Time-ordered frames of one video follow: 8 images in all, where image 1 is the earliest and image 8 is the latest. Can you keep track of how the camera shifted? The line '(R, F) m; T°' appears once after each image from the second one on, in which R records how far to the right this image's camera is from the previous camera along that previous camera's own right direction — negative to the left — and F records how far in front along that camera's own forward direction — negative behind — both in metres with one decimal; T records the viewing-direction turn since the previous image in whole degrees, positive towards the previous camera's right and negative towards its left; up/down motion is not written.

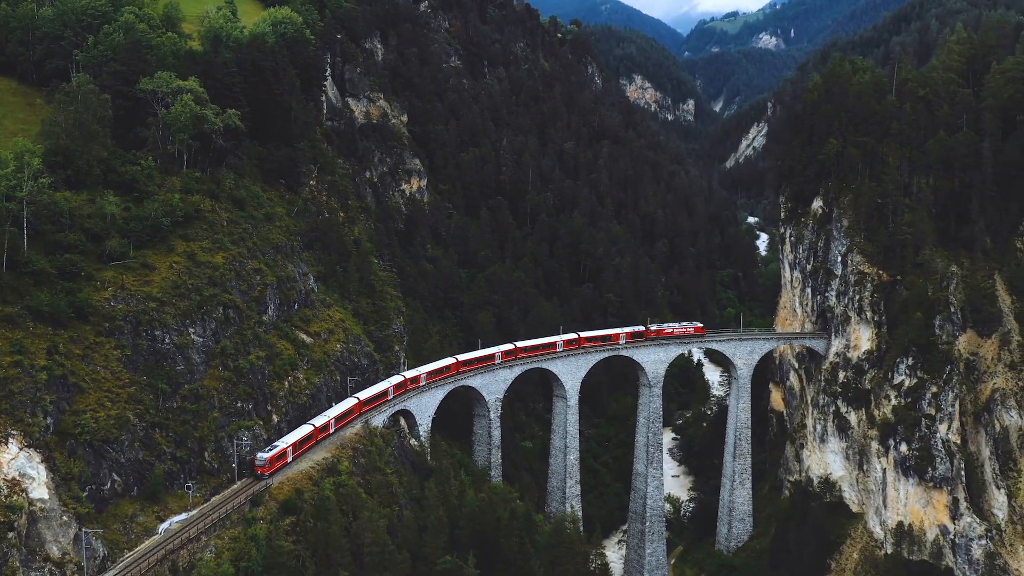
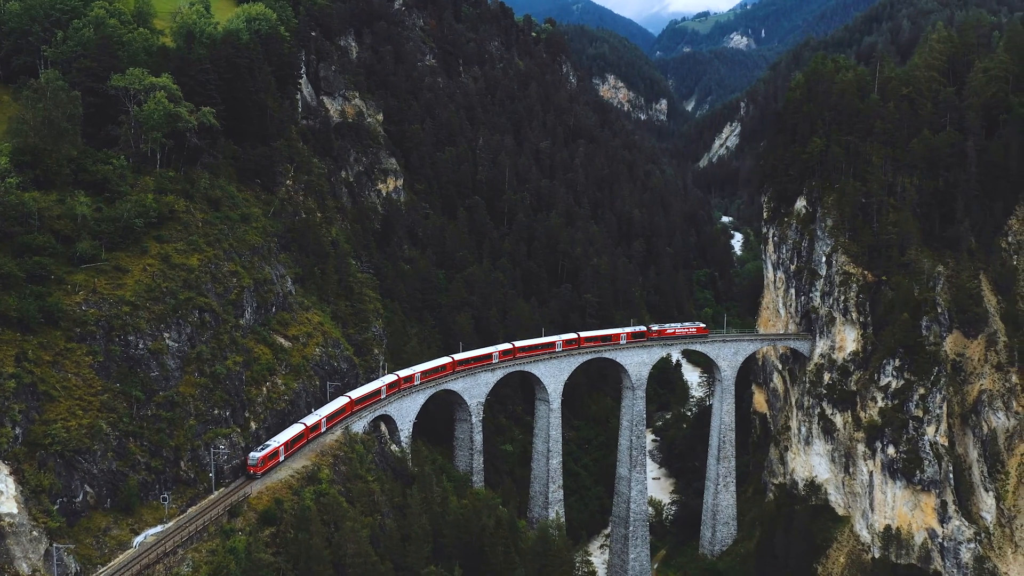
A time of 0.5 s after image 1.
(-0.6, +0.9) m; +2°
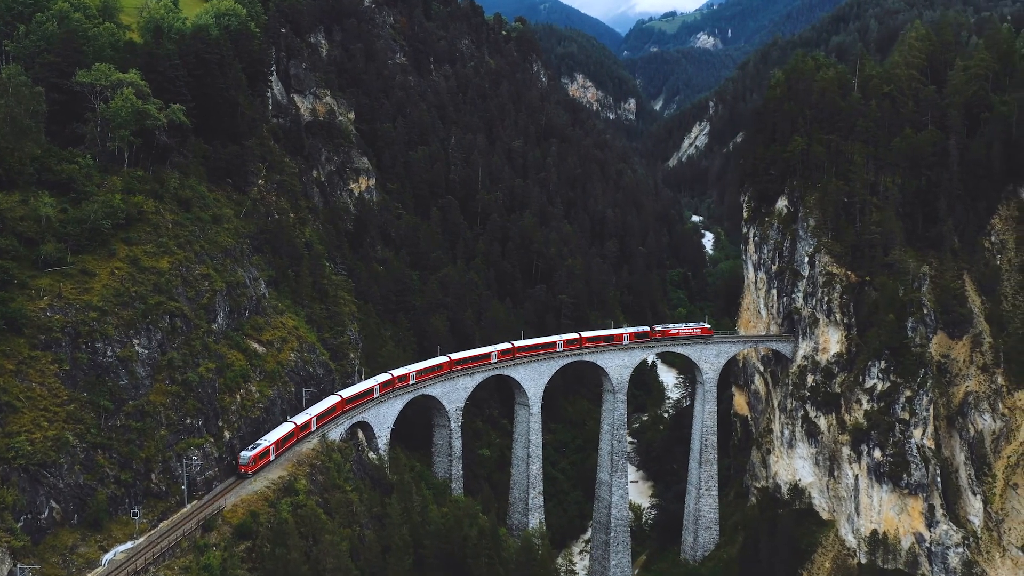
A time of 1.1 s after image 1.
(-0.7, +1.1) m; +2°
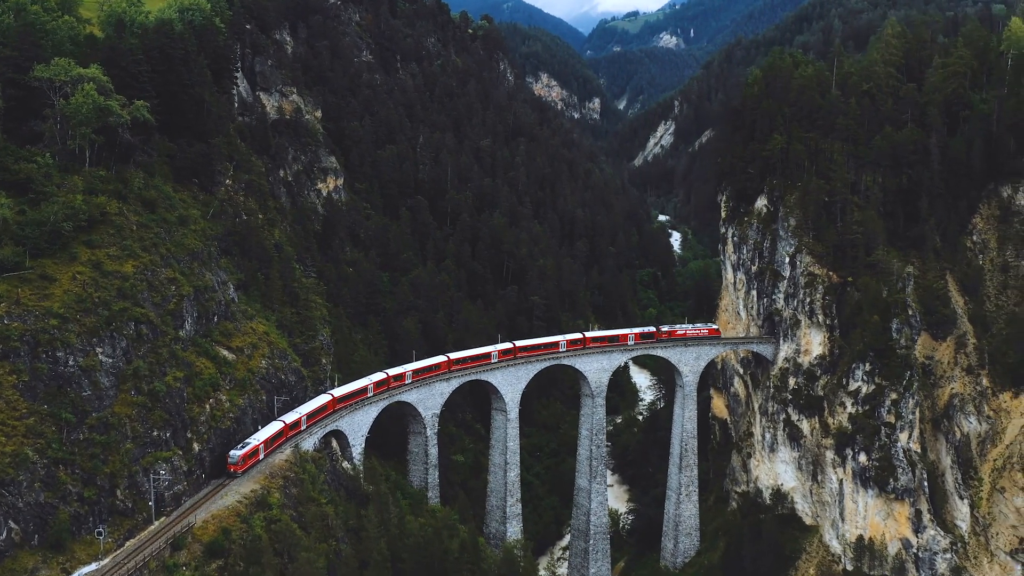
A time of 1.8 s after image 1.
(-0.8, +1.3) m; +2°
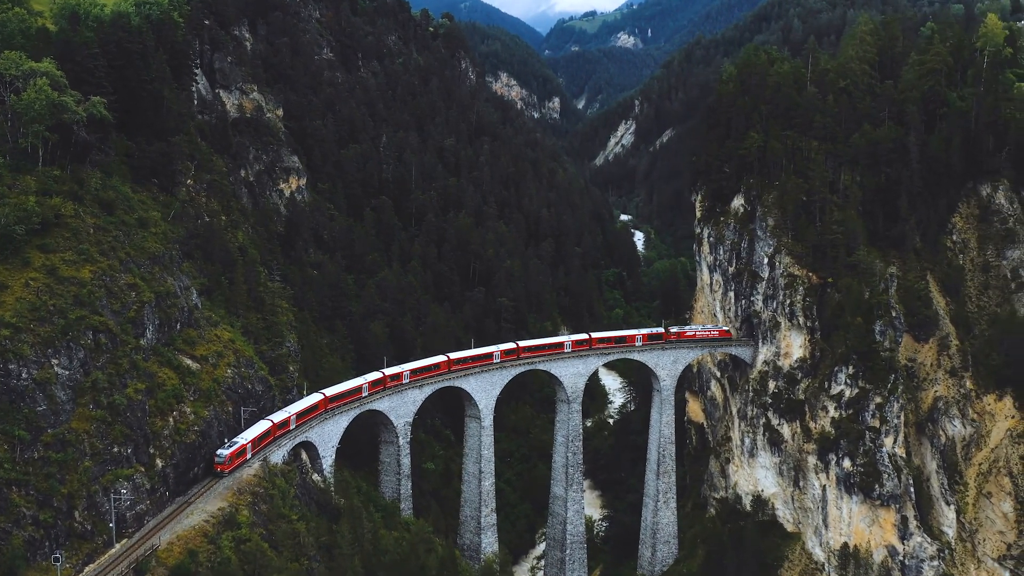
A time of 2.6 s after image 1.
(-1.0, +1.5) m; +3°
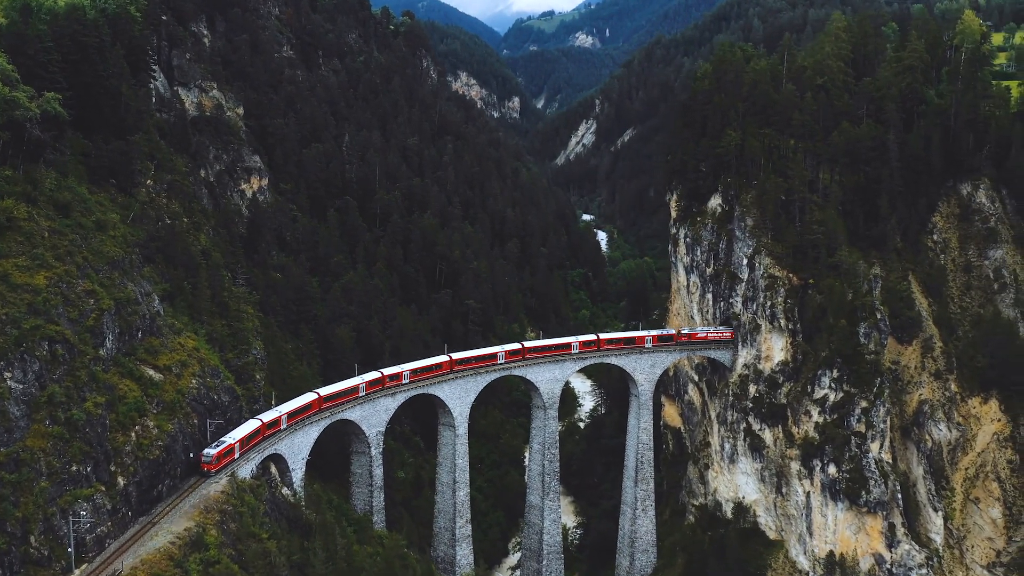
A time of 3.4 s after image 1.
(-1.0, +1.5) m; +3°
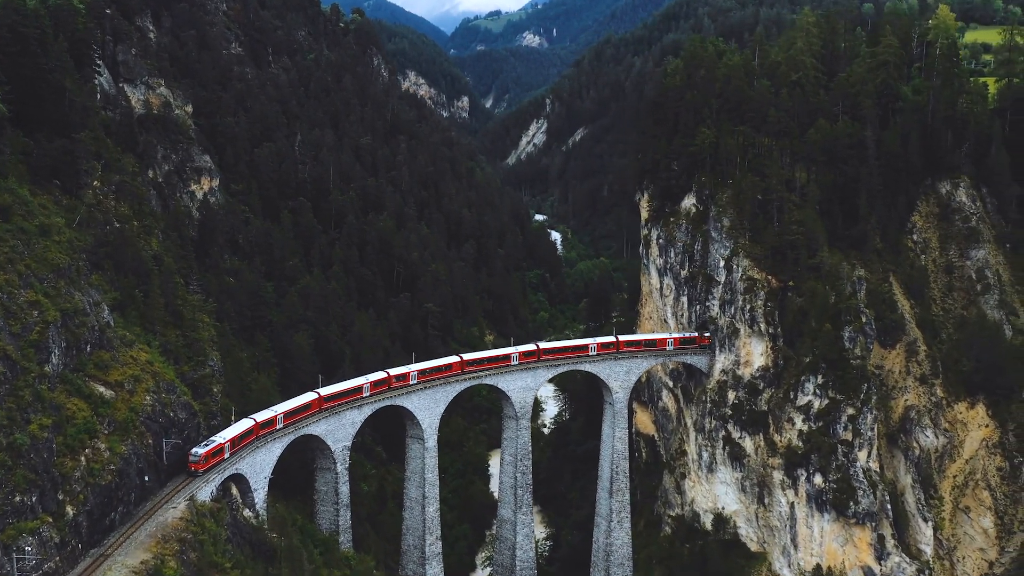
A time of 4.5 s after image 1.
(-1.3, +2.0) m; +3°
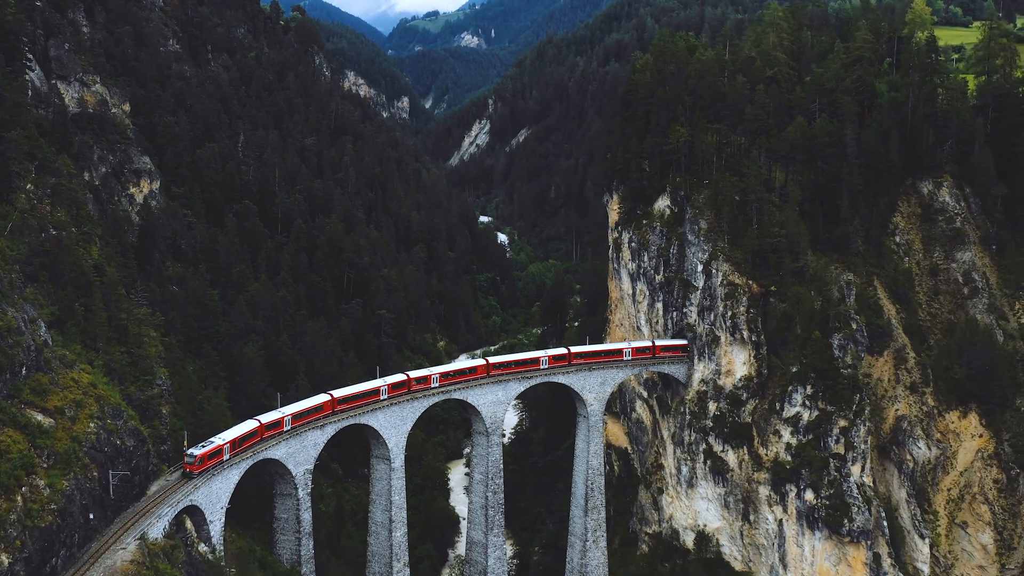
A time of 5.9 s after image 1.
(-1.6, +2.6) m; +4°
